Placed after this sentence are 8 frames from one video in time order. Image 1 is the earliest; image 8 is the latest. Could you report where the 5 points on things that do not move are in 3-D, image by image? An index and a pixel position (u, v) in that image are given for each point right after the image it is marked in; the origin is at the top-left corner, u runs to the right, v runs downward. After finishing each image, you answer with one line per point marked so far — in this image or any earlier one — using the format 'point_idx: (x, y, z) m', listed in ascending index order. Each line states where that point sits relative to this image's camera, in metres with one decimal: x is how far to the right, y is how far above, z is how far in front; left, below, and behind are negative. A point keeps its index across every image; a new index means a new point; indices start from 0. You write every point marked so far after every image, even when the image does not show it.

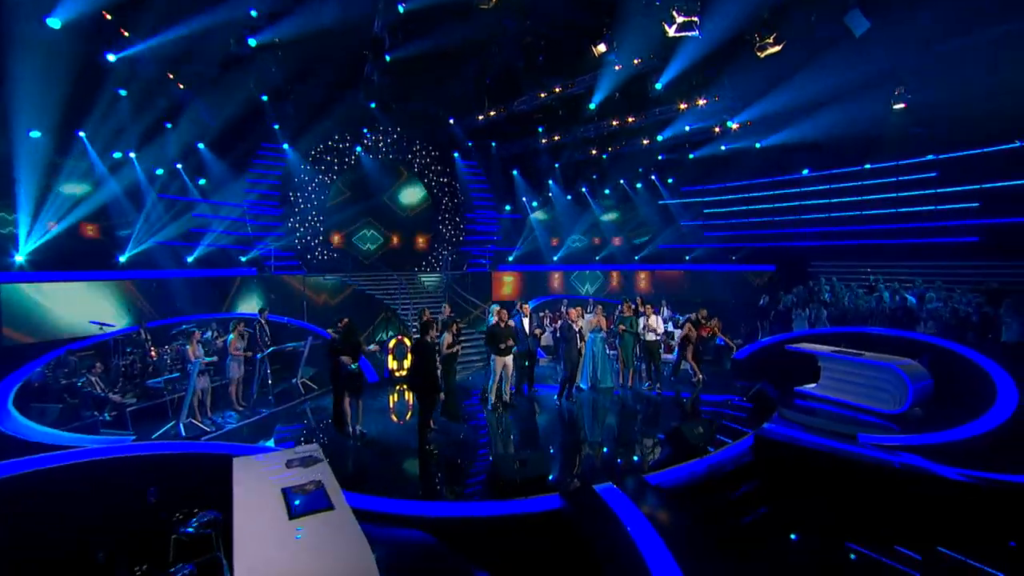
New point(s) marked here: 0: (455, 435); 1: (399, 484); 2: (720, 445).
0: (-0.8, -2.3, +8.2) m
1: (-1.4, -2.4, +6.4) m
2: (+3.2, -2.3, +7.8) m
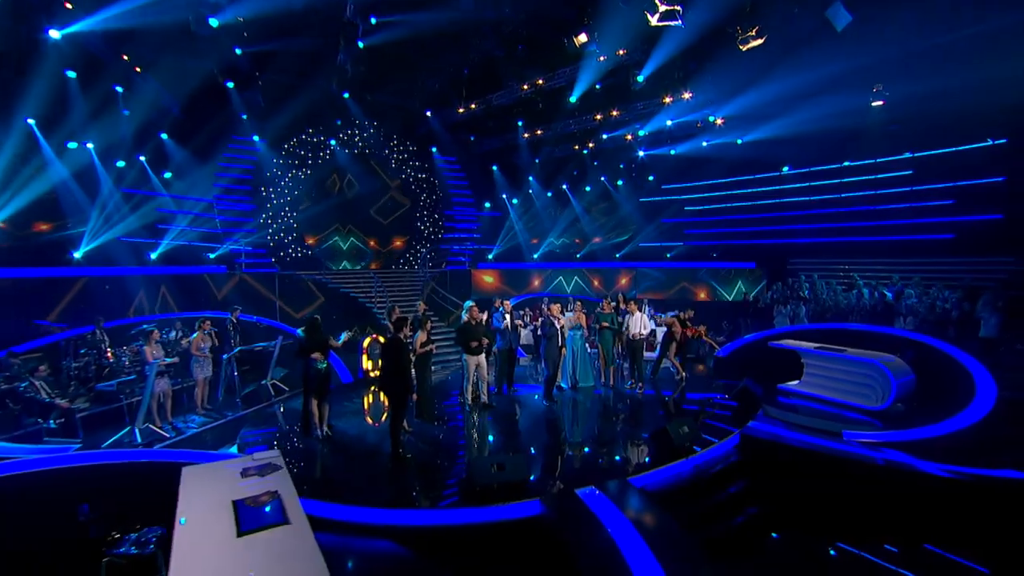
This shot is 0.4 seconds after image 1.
0: (-1.2, -2.3, +7.9) m
1: (-1.6, -2.3, +6.1) m
2: (+2.9, -2.2, +7.6) m
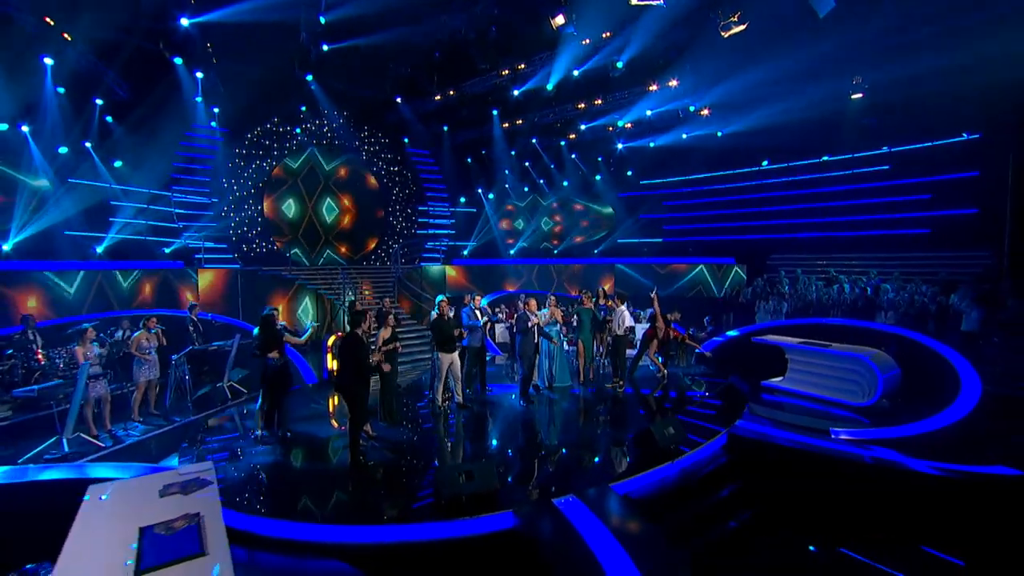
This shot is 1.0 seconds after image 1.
0: (-1.5, -2.2, +7.3) m
1: (-1.9, -2.2, +5.5) m
2: (+2.5, -2.1, +7.2) m
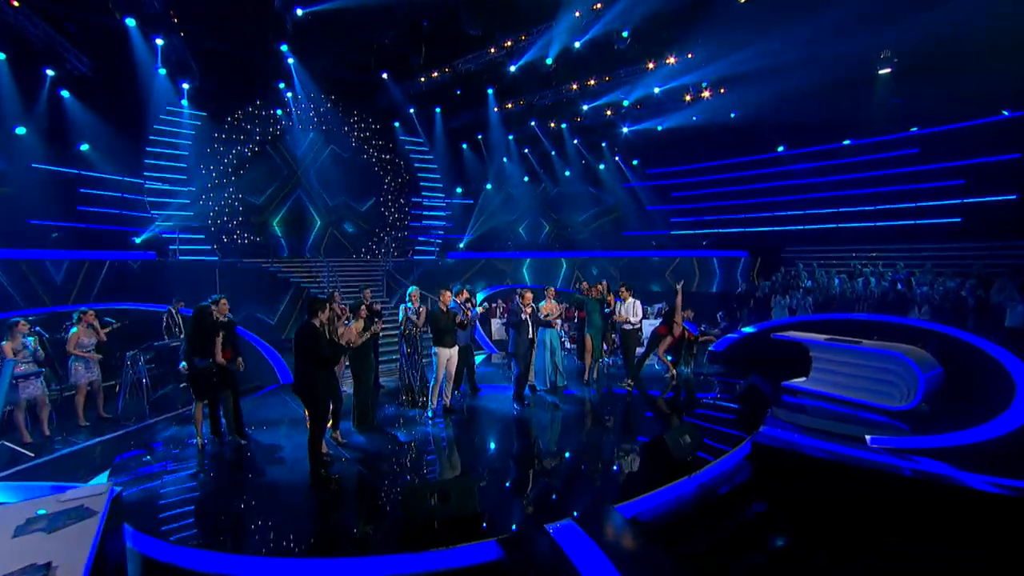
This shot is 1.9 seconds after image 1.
0: (-1.7, -2.0, +6.4) m
1: (-2.1, -2.1, +4.6) m
2: (+2.4, -2.0, +6.3) m
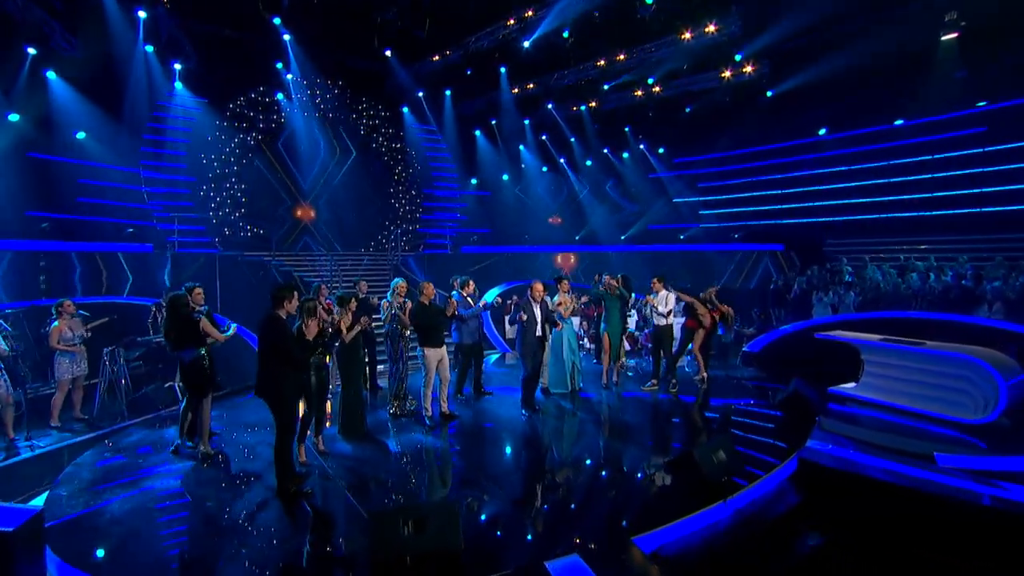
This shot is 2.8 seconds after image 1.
0: (-1.6, -1.9, +5.6) m
1: (-2.1, -2.0, +3.8) m
2: (+2.4, -1.9, +5.3) m
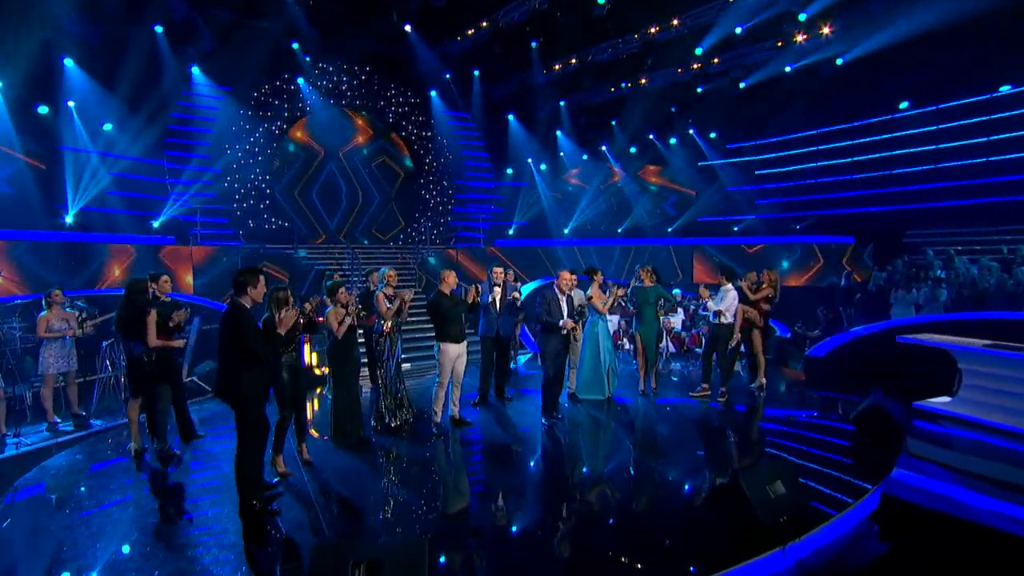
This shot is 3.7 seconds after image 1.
0: (-1.5, -1.8, +4.9) m
1: (-2.2, -1.9, +3.2) m
2: (+2.4, -1.8, +4.2) m
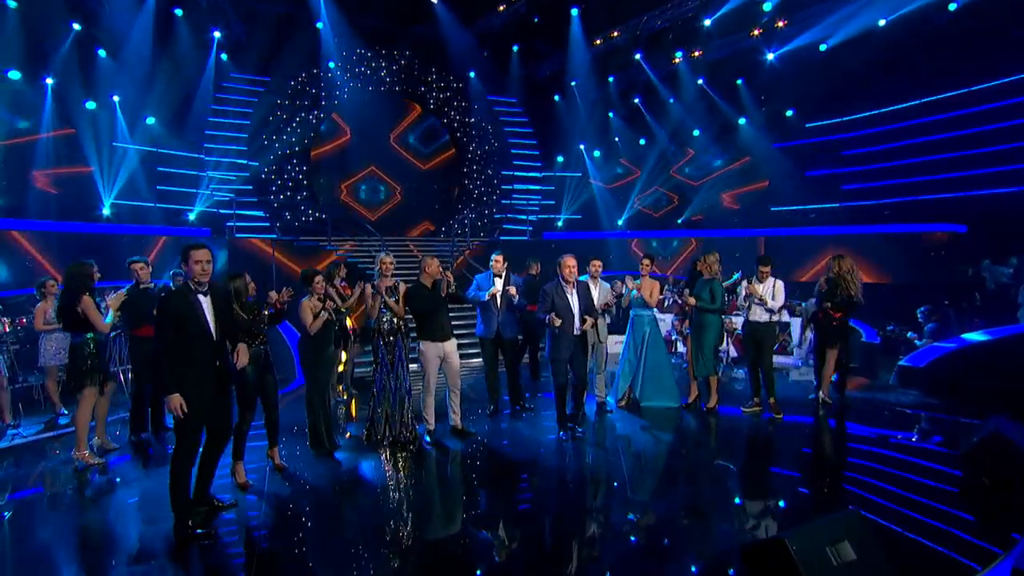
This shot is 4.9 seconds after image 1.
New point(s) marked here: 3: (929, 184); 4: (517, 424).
0: (-1.6, -1.7, +4.2) m
1: (-2.5, -1.7, +2.6) m
2: (+2.3, -1.7, +3.0) m
3: (+9.4, +2.2, +11.3) m
4: (+0.1, -1.5, +5.9) m
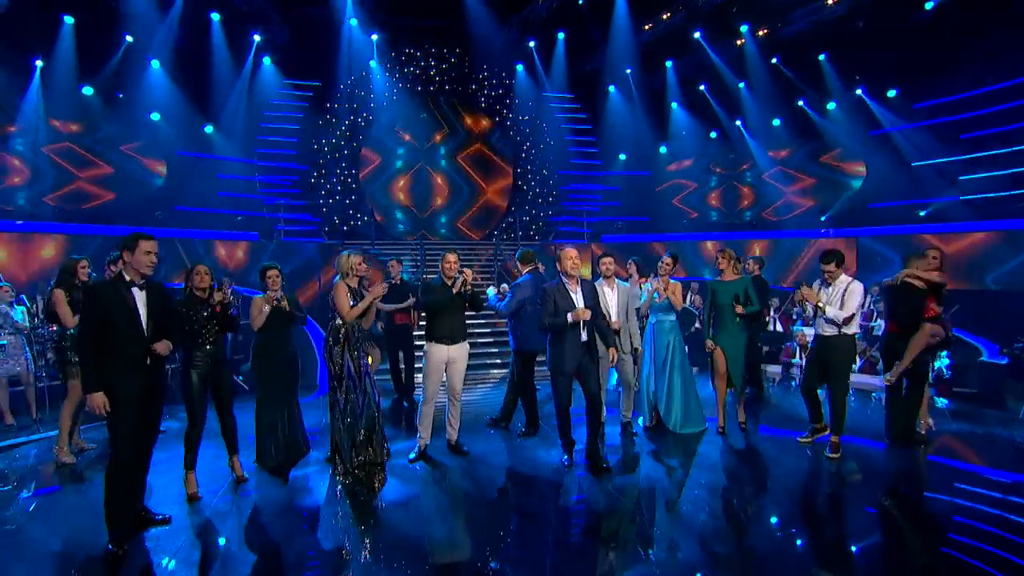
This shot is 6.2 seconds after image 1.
0: (-1.7, -1.6, +3.7) m
1: (-2.9, -1.6, +2.2) m
2: (+1.9, -1.6, +1.9) m
3: (+10.2, +2.0, +9.0) m
4: (+0.2, -1.5, +5.1) m
